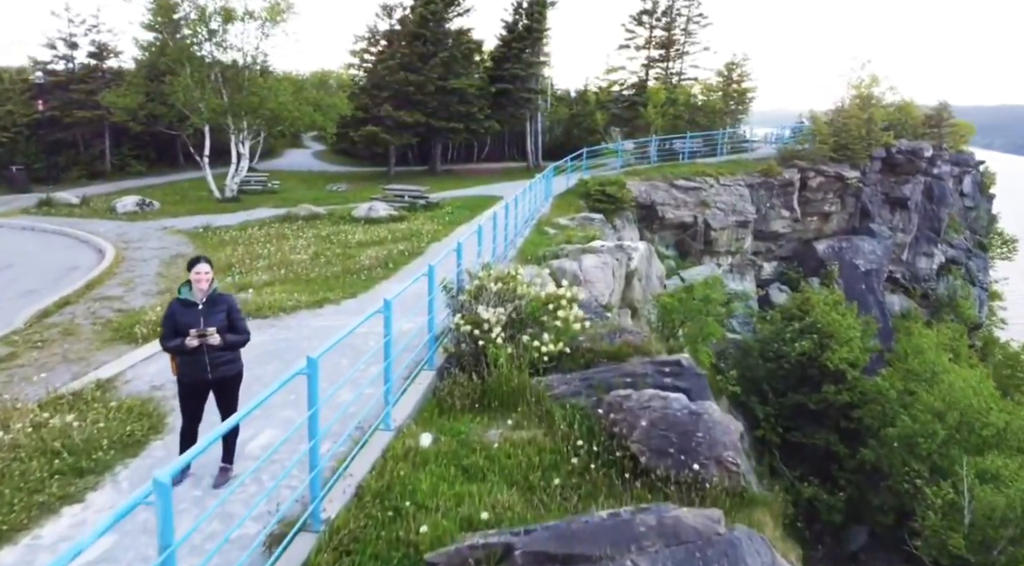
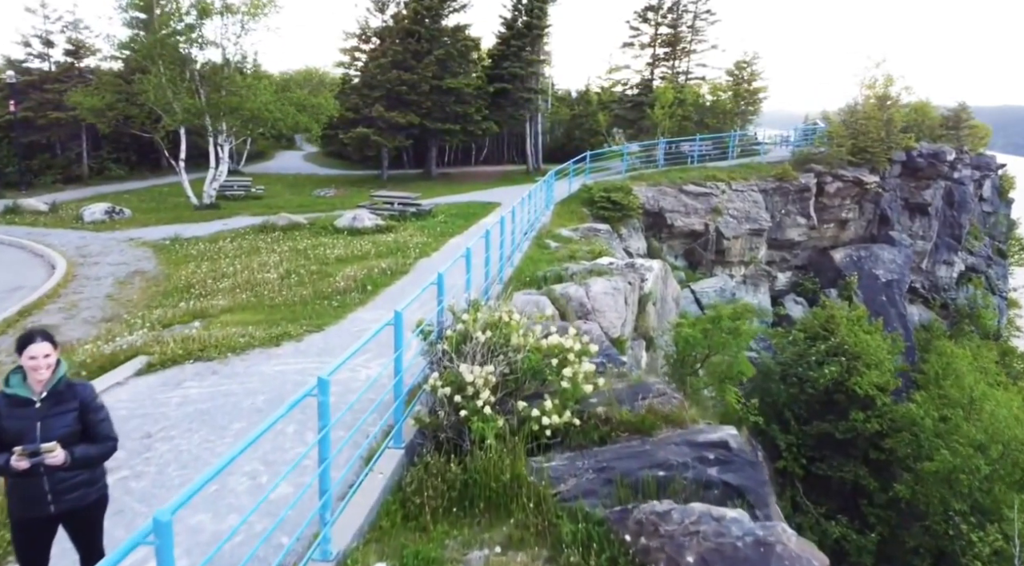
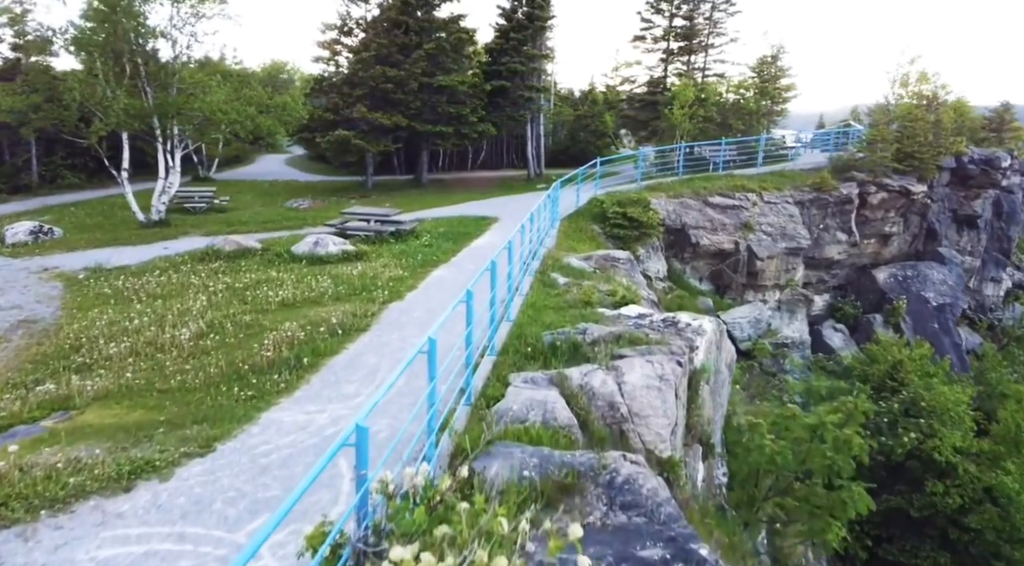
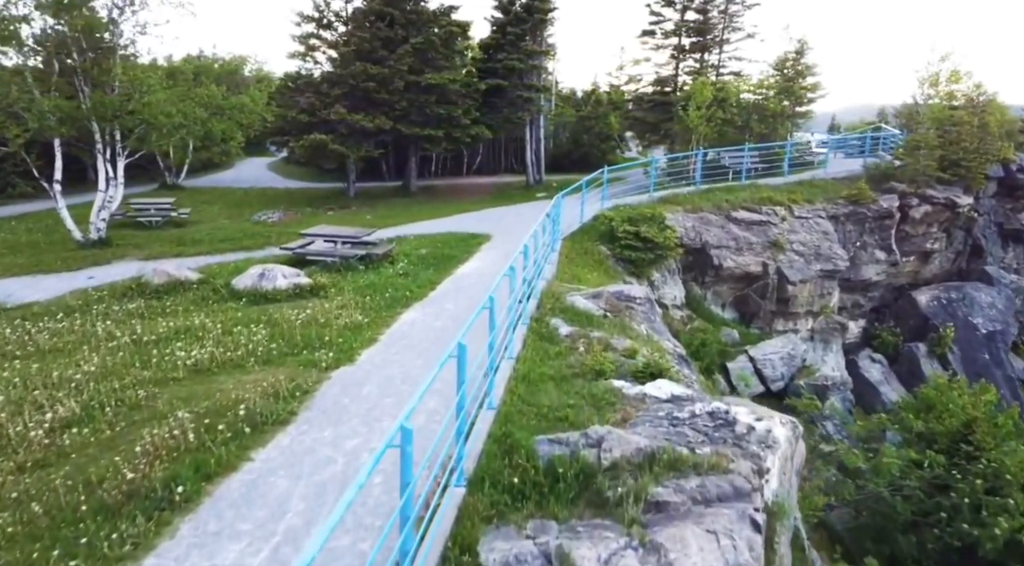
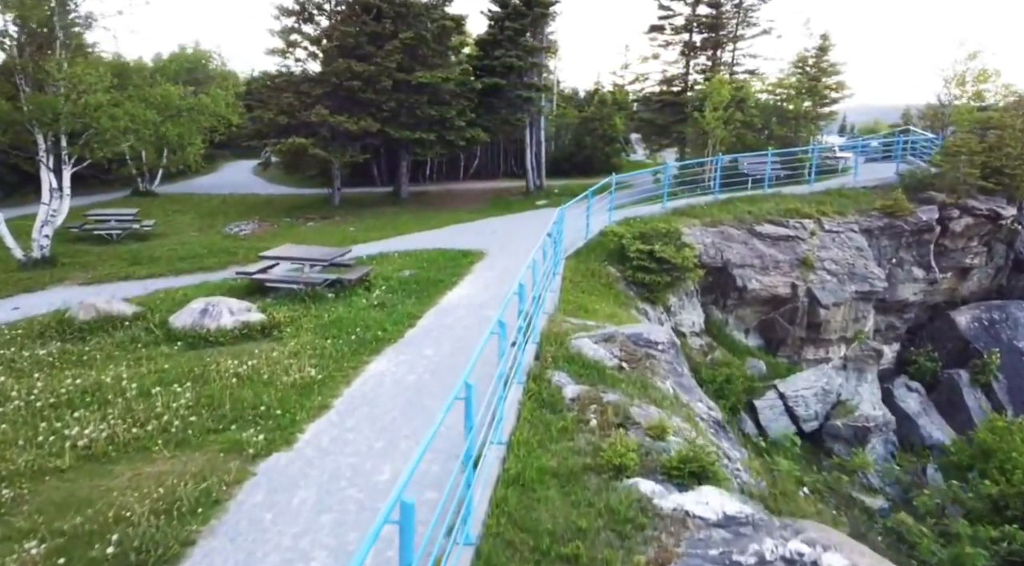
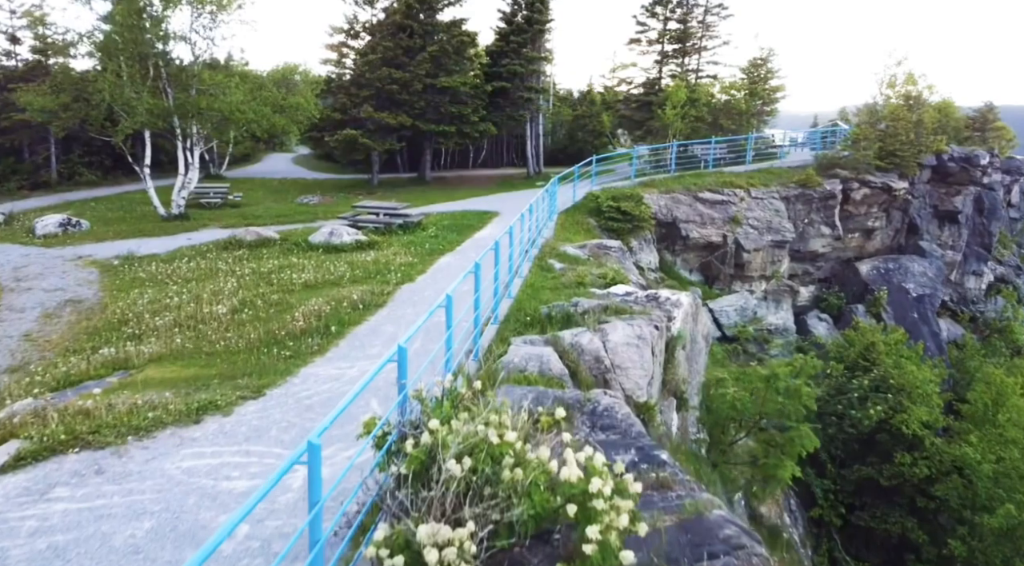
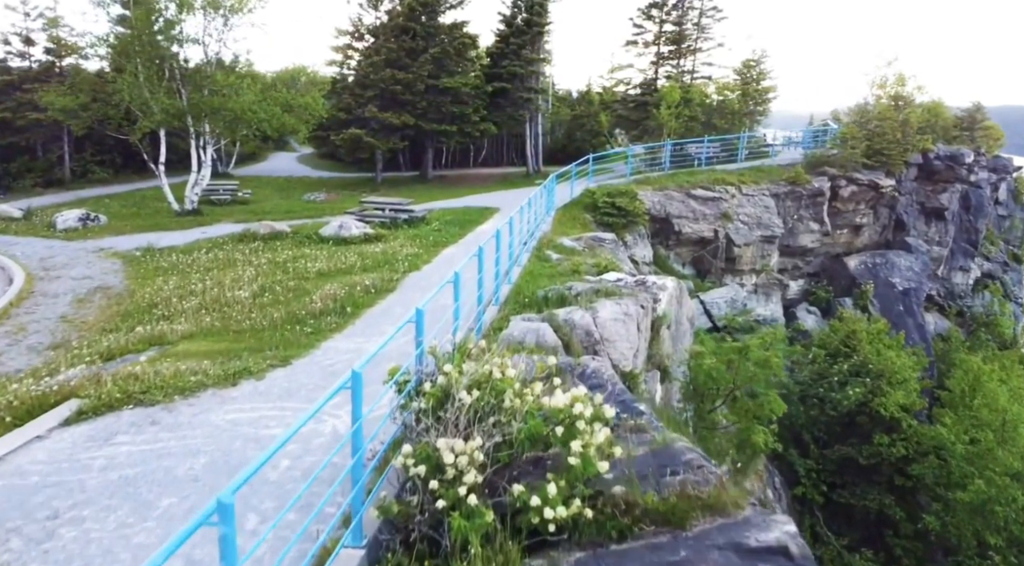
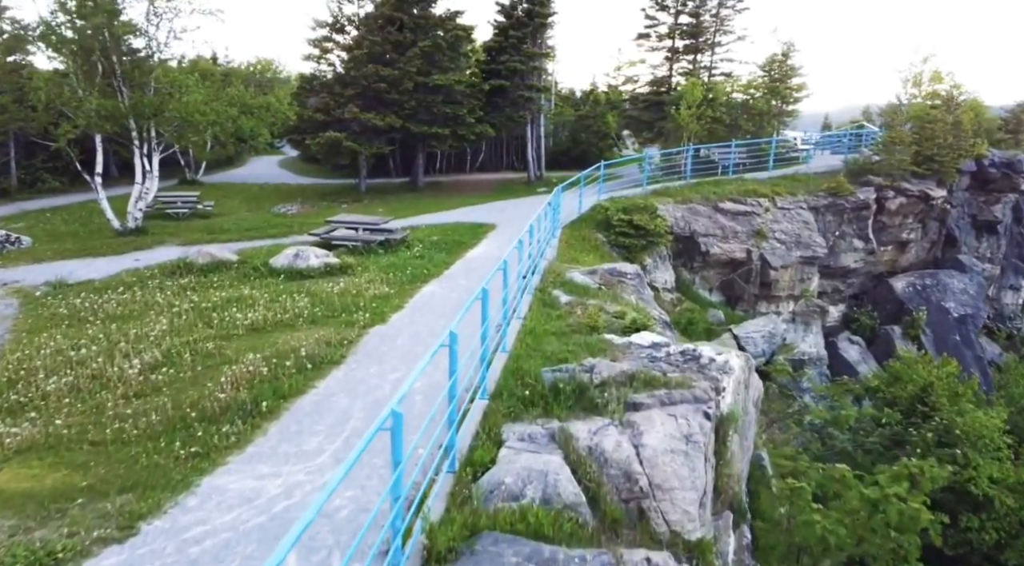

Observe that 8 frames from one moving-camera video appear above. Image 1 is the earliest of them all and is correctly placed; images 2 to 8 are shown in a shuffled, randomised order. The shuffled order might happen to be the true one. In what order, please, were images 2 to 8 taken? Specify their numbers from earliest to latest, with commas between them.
2, 7, 6, 3, 8, 4, 5
